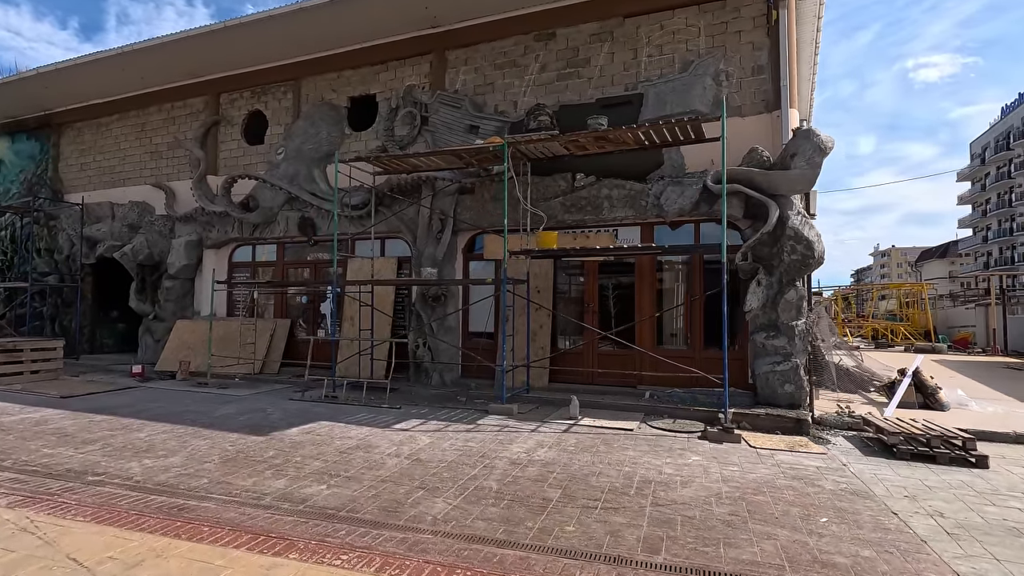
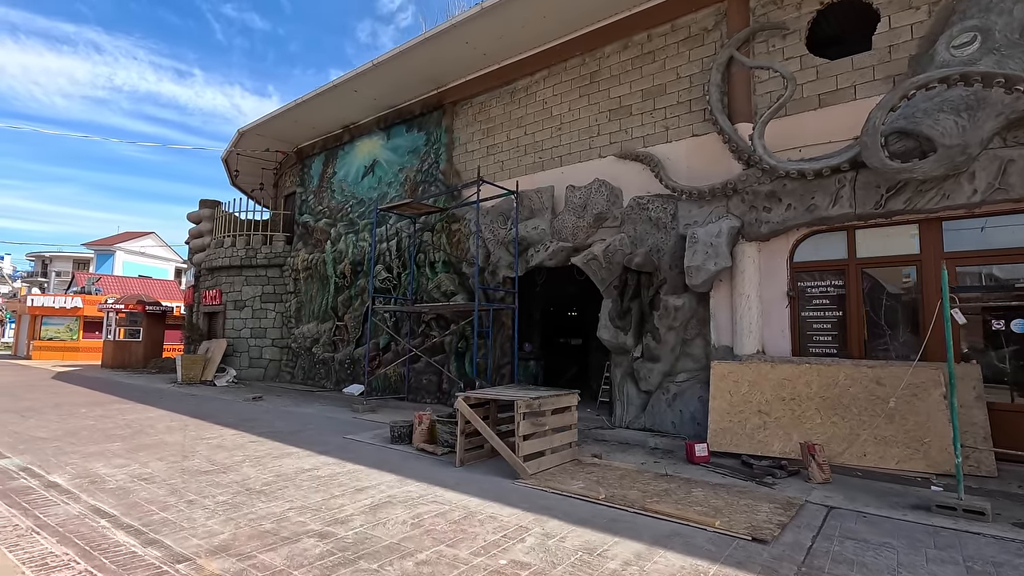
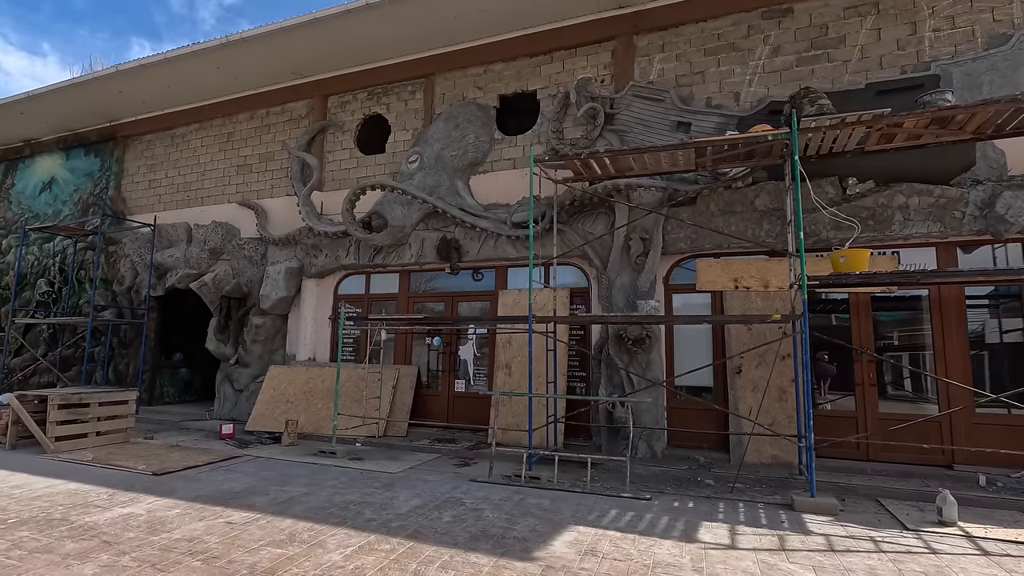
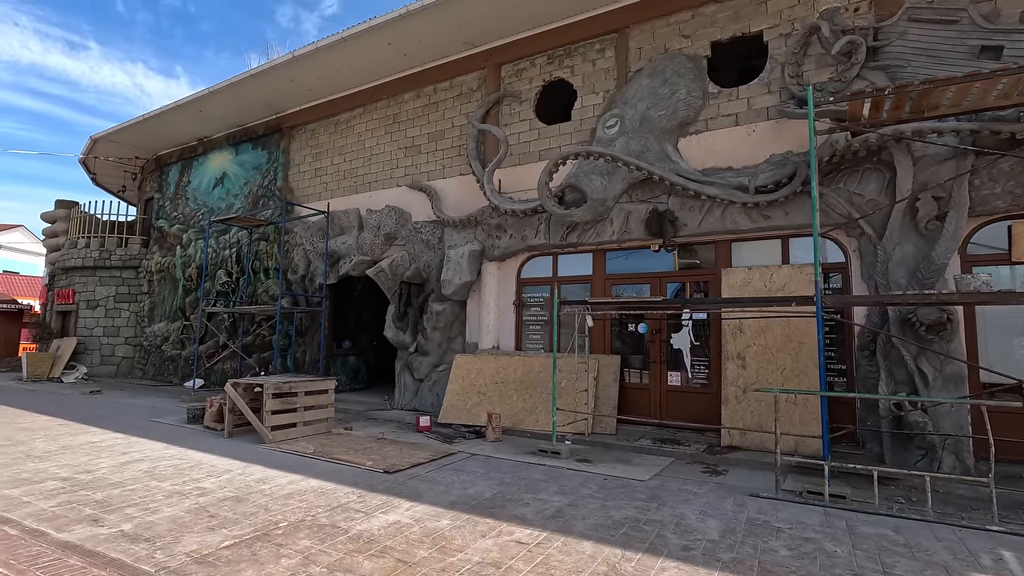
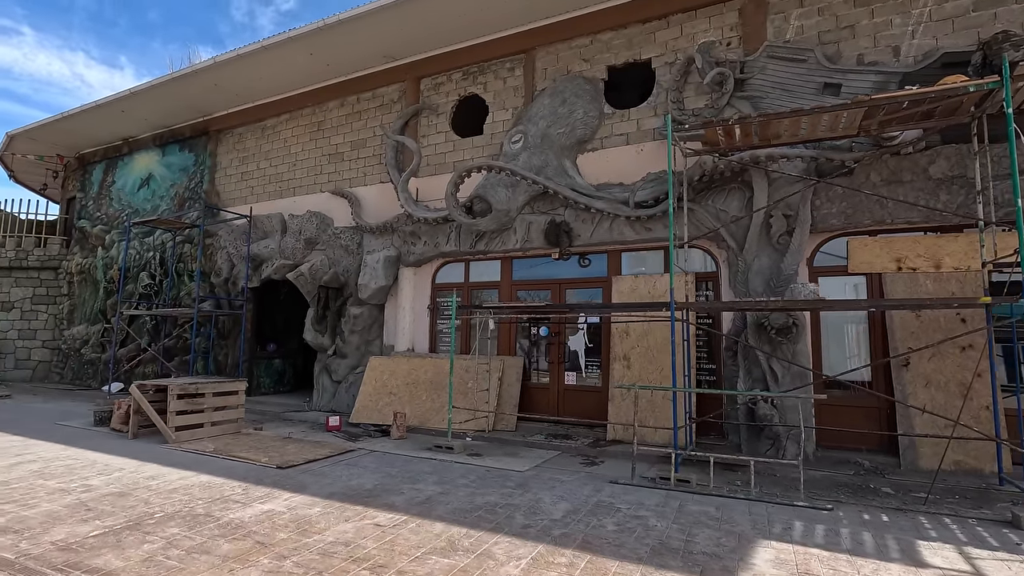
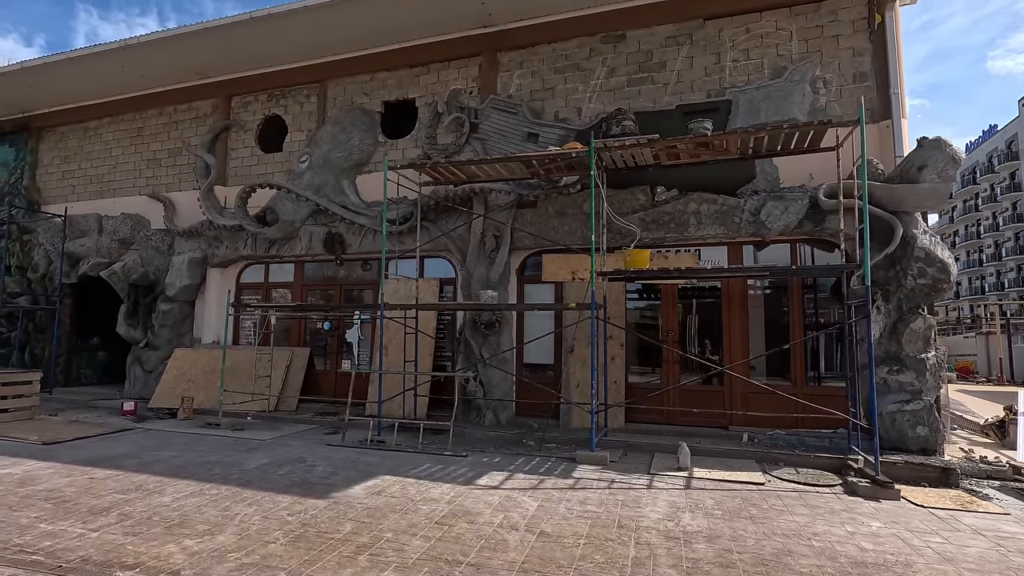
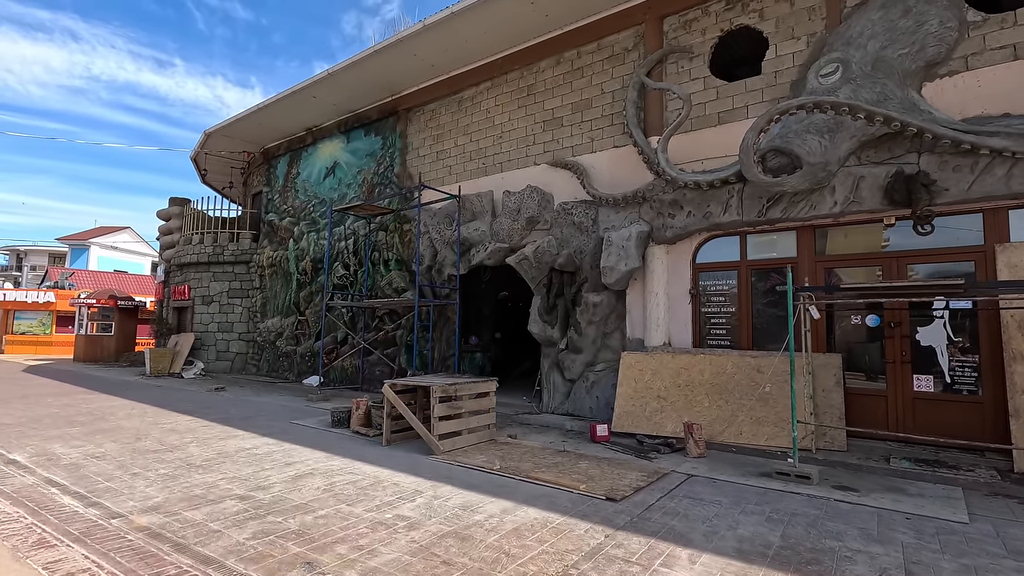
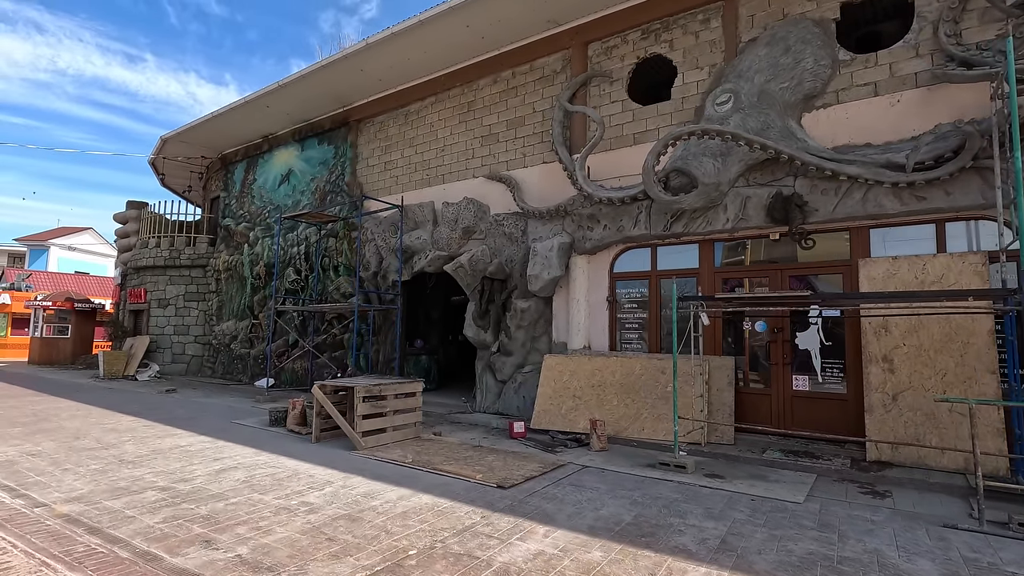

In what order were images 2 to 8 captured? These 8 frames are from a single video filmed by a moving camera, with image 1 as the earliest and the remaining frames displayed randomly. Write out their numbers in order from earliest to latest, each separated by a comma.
6, 3, 5, 4, 8, 7, 2
